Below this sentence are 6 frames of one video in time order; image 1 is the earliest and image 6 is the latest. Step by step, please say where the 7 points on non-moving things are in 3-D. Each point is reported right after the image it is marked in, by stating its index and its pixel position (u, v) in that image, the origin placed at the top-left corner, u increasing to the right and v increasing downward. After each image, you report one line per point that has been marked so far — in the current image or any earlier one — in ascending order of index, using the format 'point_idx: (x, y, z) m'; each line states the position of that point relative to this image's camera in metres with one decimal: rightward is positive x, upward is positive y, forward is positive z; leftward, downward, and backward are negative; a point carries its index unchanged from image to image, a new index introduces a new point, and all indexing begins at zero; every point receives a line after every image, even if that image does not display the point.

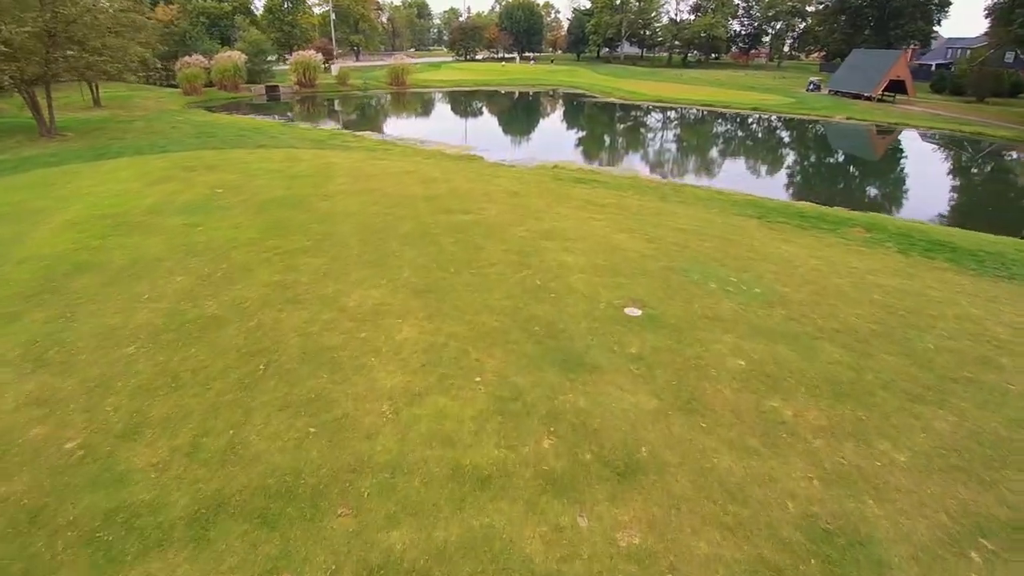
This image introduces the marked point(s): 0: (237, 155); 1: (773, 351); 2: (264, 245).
0: (-6.1, +2.9, +12.8) m
1: (+2.2, -0.5, +4.8) m
2: (-3.0, +0.5, +7.0) m
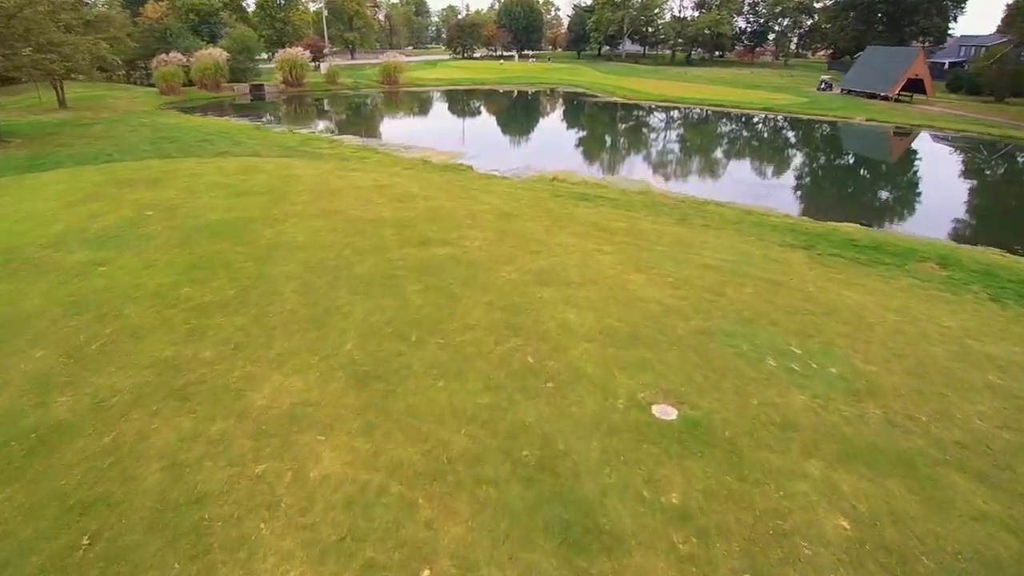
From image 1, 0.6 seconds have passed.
0: (-6.2, +2.3, +11.1) m
1: (+2.0, -1.1, +3.2) m
2: (-3.1, -0.1, +5.3) m
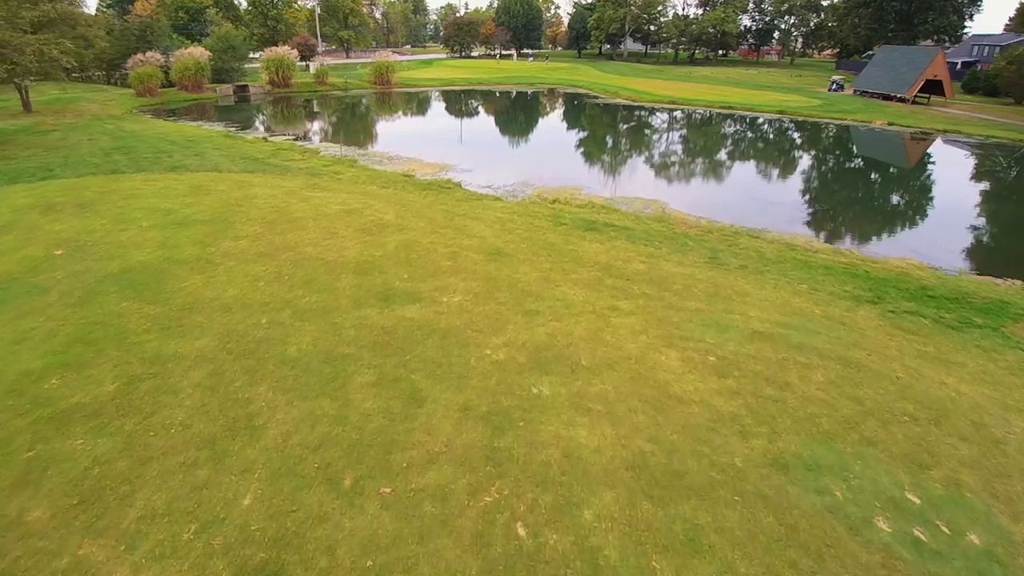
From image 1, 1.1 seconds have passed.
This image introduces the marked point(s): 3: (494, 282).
0: (-6.3, +1.7, +9.6) m
1: (+1.9, -1.8, +1.7) m
2: (-3.2, -0.7, +3.8) m
3: (-0.2, +0.1, +5.8) m
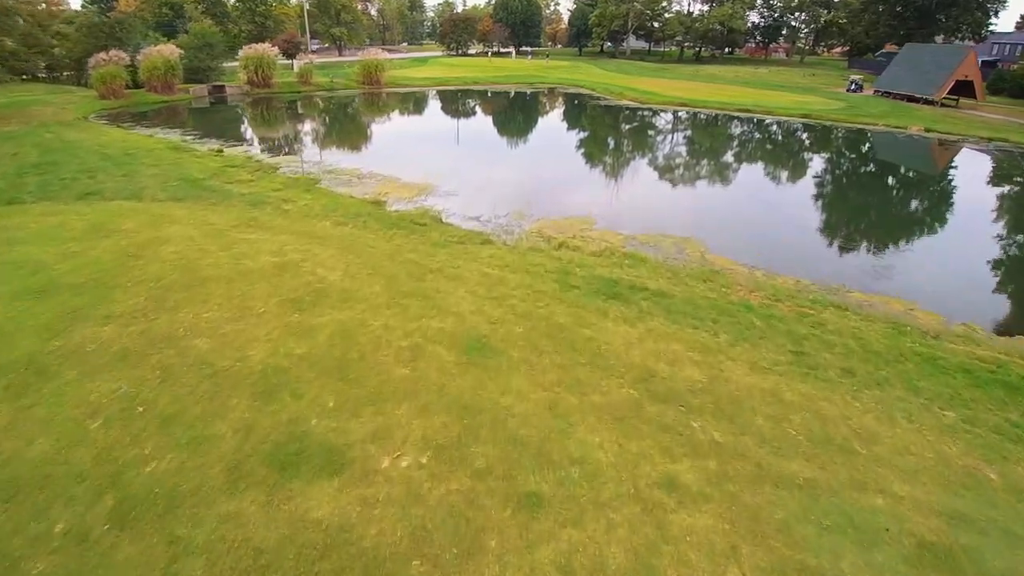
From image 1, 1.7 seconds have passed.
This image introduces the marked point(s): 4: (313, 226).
0: (-6.4, +0.8, +7.5) m
1: (+1.9, -2.7, -0.4) m
2: (-3.3, -1.6, +1.7) m
3: (-0.2, -0.8, +3.7) m
4: (-2.5, +0.8, +7.4) m
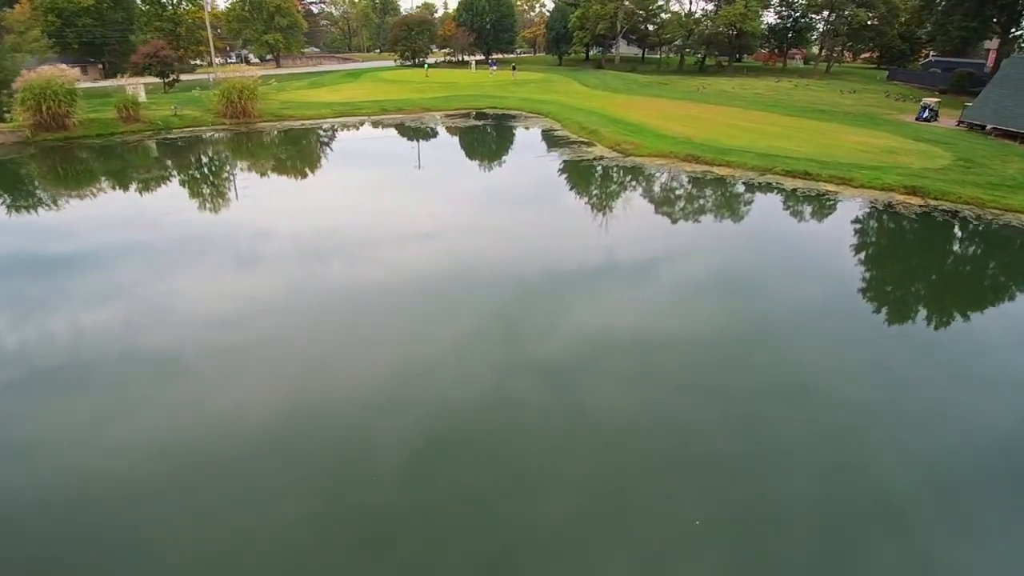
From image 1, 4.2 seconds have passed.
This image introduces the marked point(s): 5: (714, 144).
0: (-8.9, -3.6, -1.8) m
1: (-0.7, -7.0, -9.8) m
2: (-5.8, -6.1, -7.6) m
3: (-2.8, -5.2, -5.6) m
4: (-5.1, -3.6, -1.9) m
5: (+7.5, +5.8, +22.1) m
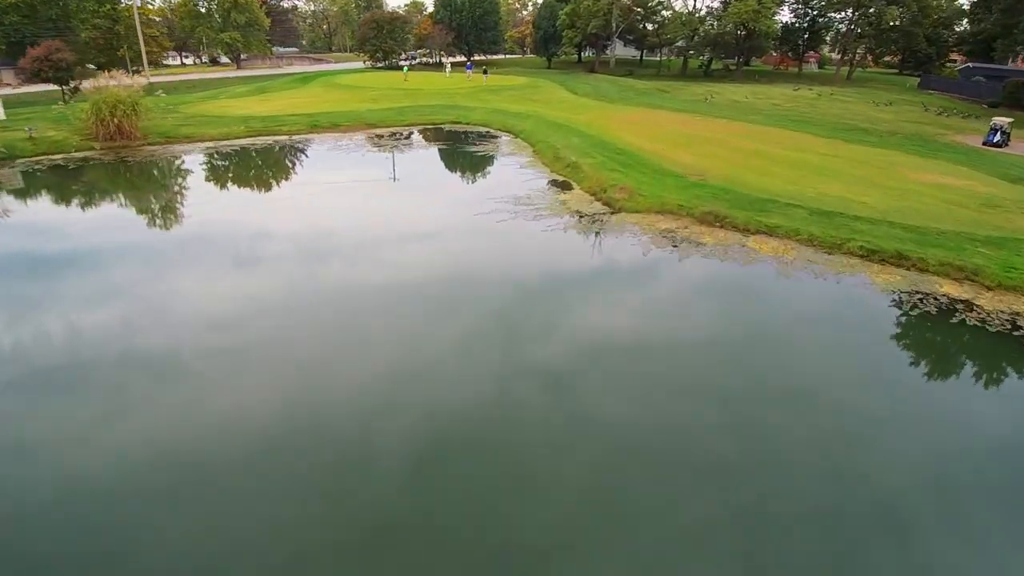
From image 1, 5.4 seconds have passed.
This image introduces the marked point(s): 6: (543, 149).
0: (-10.2, -5.7, -6.5) m
1: (-1.9, -9.1, -14.5) m
2: (-7.1, -8.1, -12.3) m
3: (-4.0, -7.3, -10.3) m
4: (-6.3, -5.7, -6.6) m
5: (+6.3, +3.7, +17.4) m
6: (+0.6, +3.6, +18.4) m
